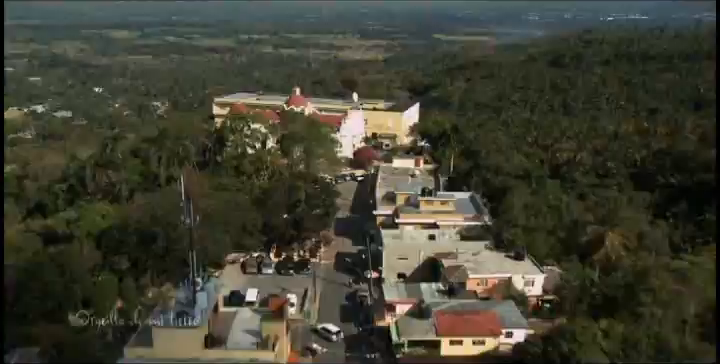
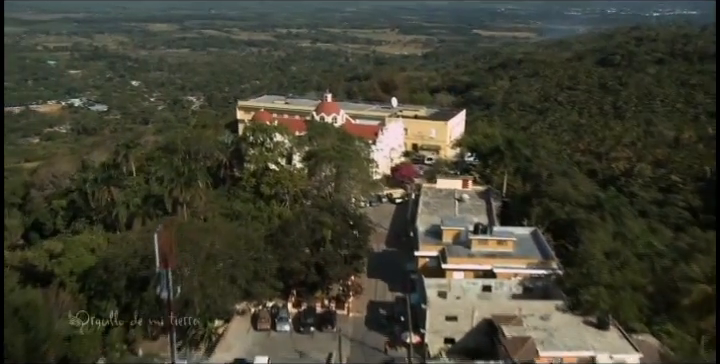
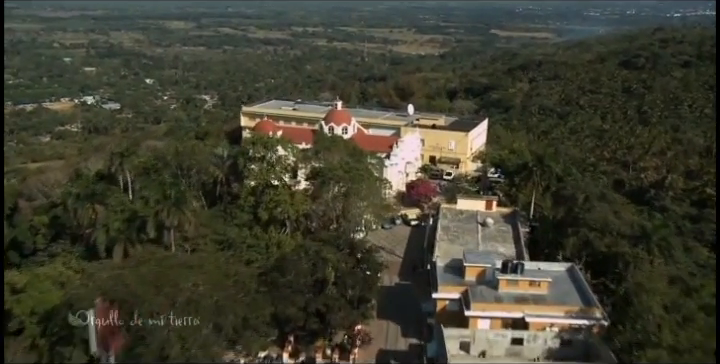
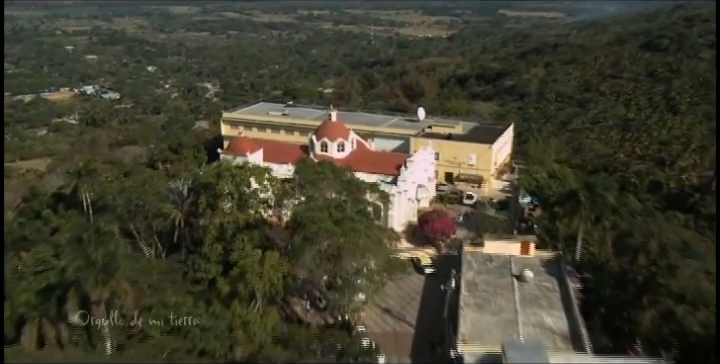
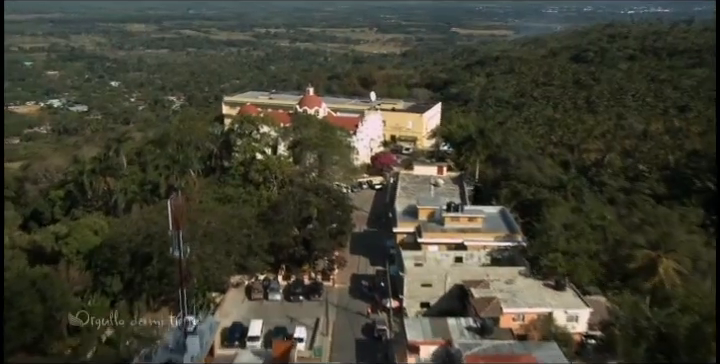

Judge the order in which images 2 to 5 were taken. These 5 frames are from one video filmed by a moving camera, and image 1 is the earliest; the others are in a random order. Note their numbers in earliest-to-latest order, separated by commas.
5, 2, 3, 4
